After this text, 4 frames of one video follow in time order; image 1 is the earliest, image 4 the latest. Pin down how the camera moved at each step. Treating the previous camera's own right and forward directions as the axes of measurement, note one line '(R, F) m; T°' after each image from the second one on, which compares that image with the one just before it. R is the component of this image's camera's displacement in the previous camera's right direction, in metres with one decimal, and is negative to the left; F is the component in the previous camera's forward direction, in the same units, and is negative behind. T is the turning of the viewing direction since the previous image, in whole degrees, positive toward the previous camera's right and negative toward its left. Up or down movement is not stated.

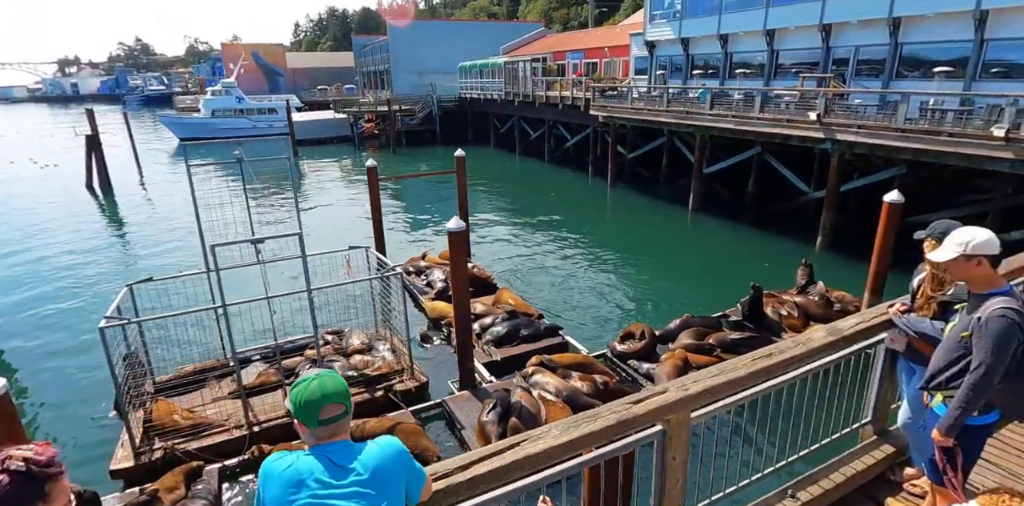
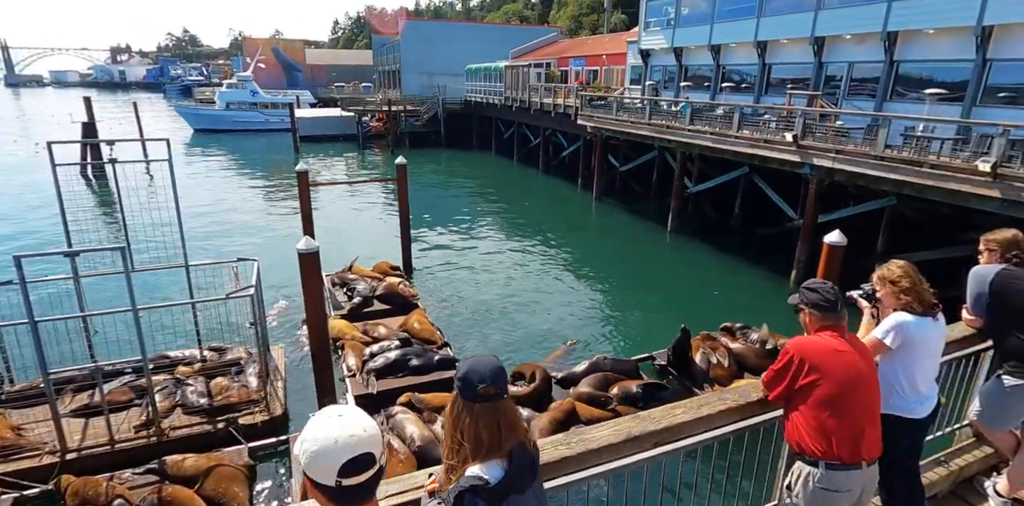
(+2.2, +1.1) m; -3°
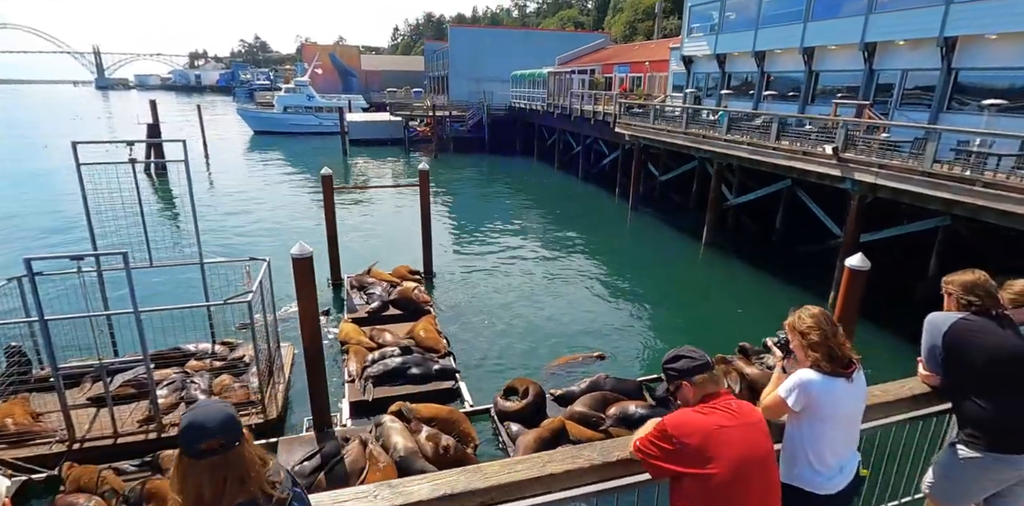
(+0.7, +0.2) m; -5°
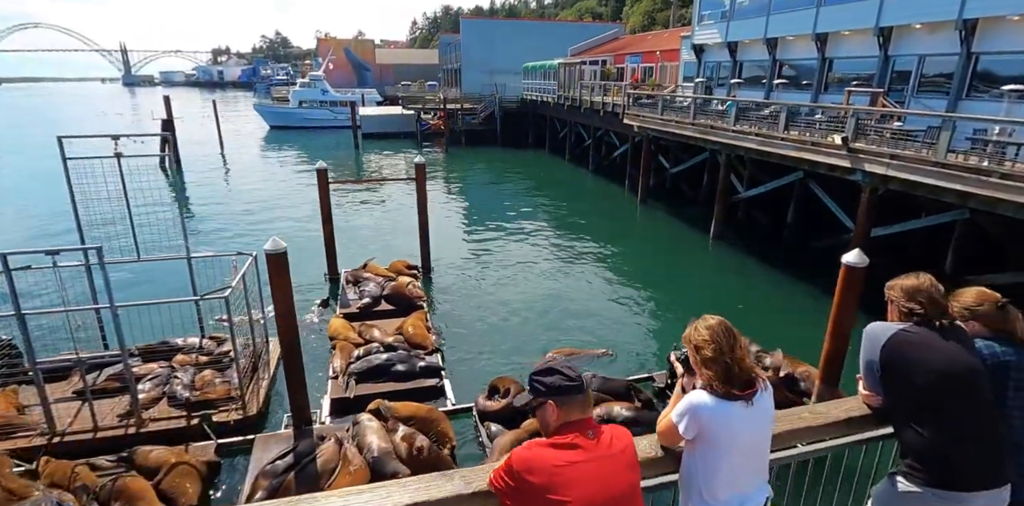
(+0.5, +0.3) m; -2°
